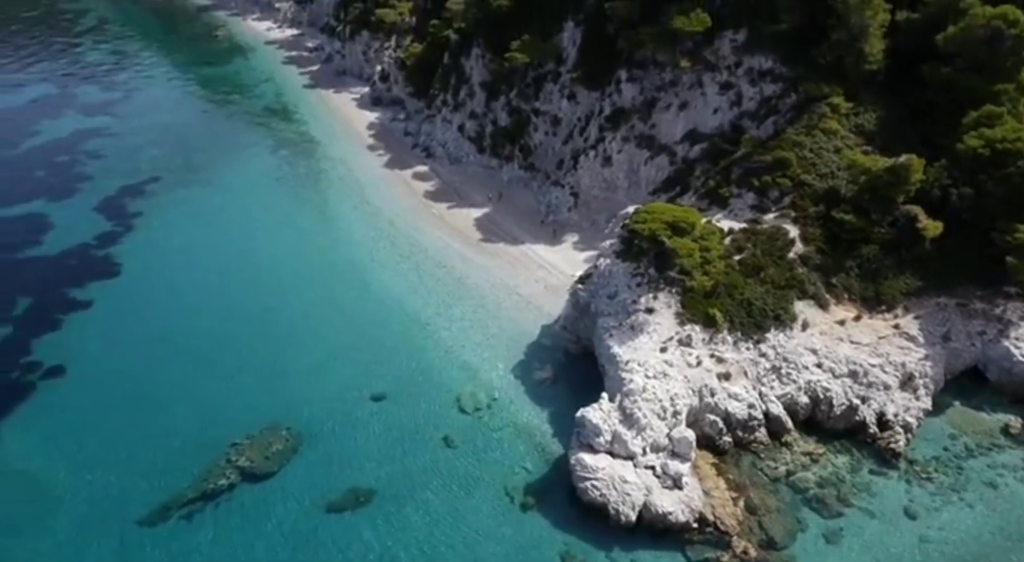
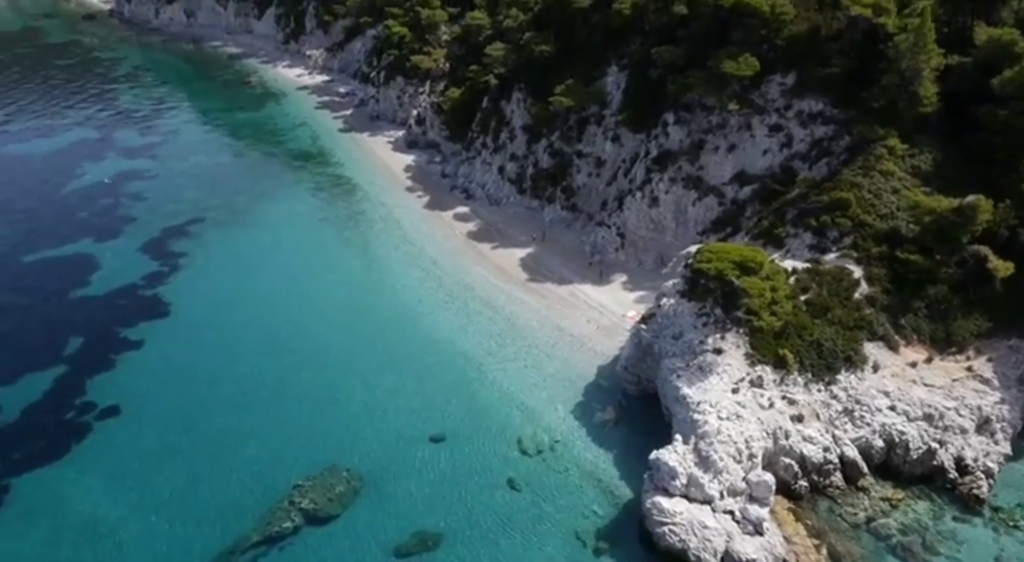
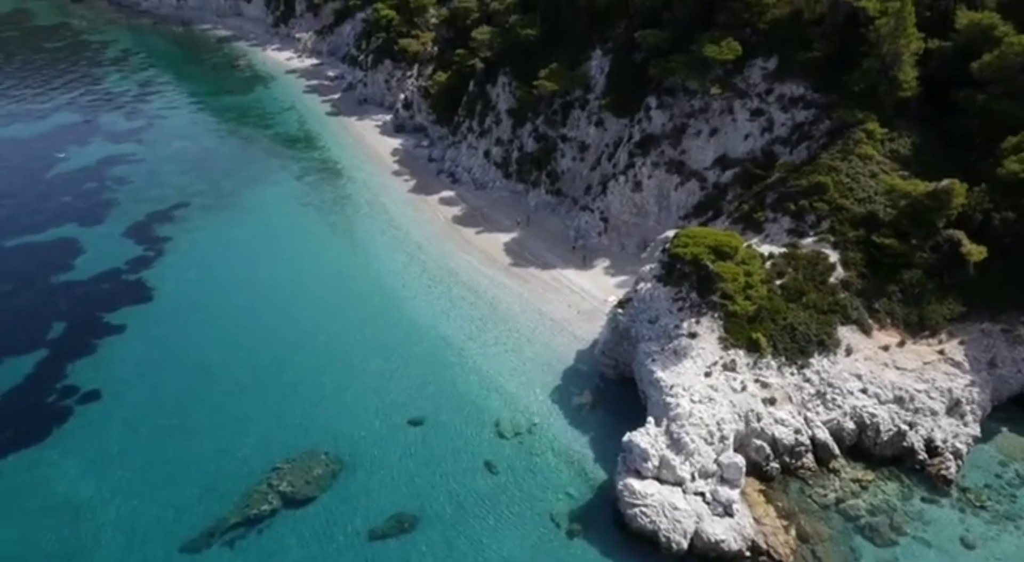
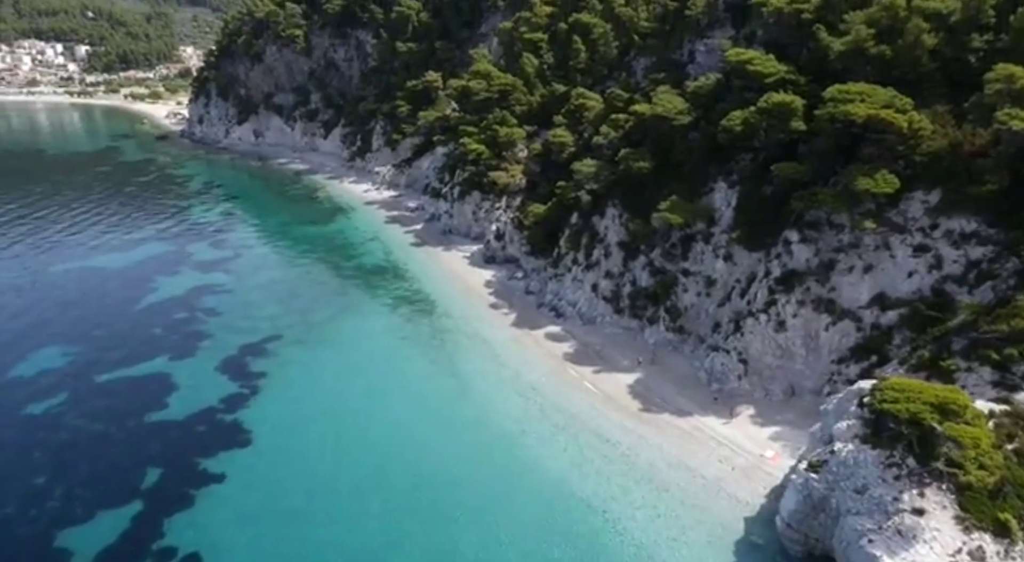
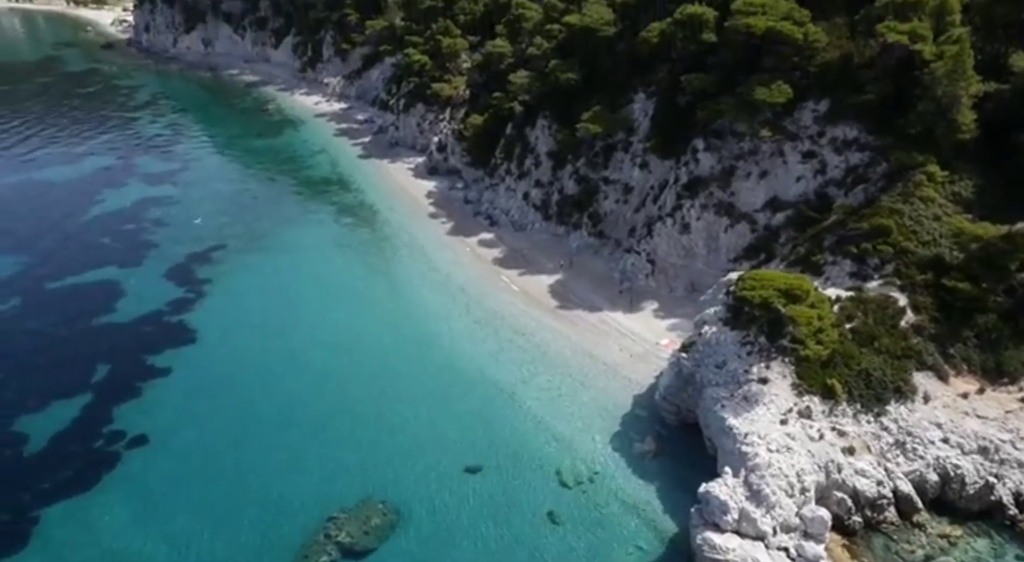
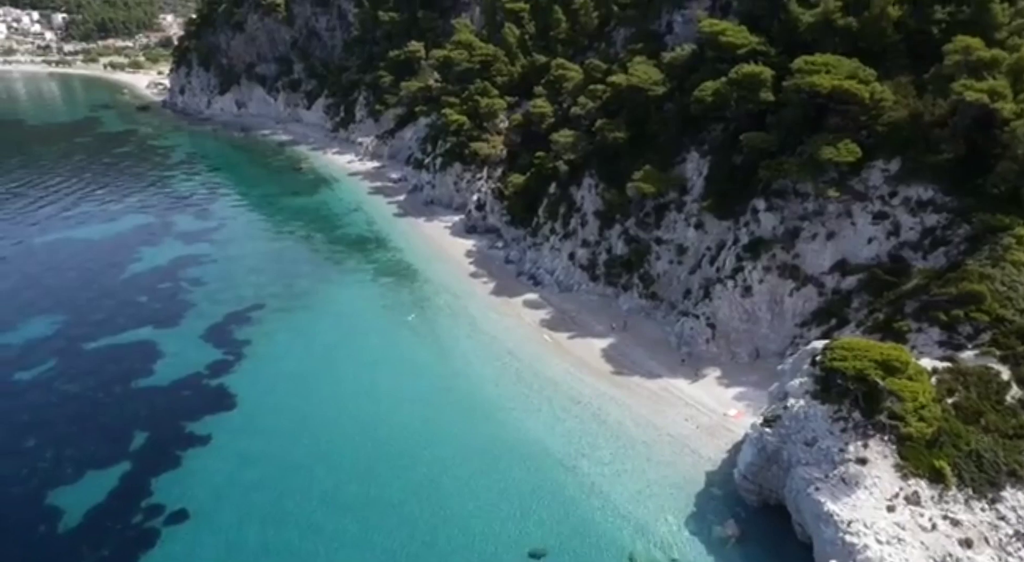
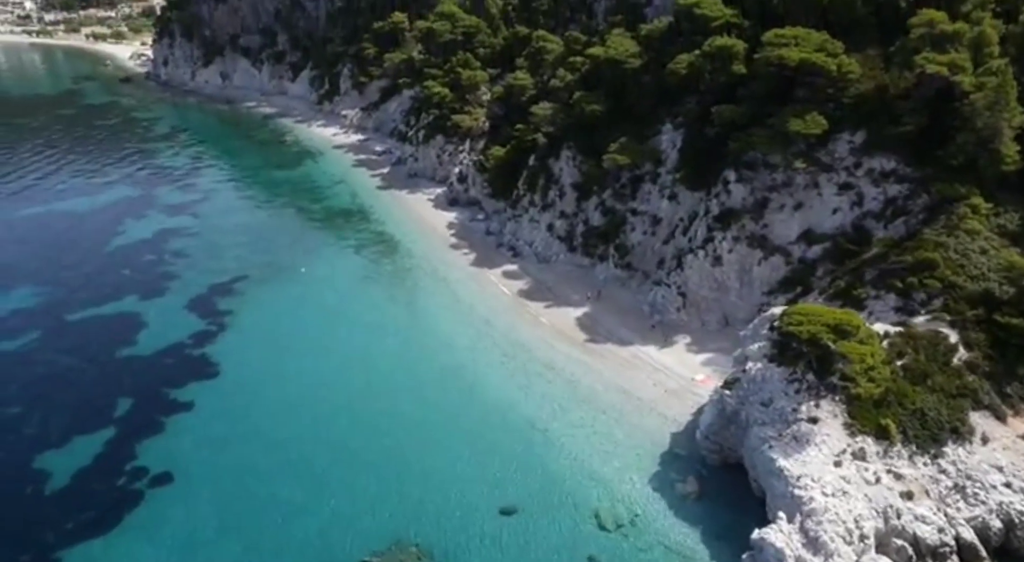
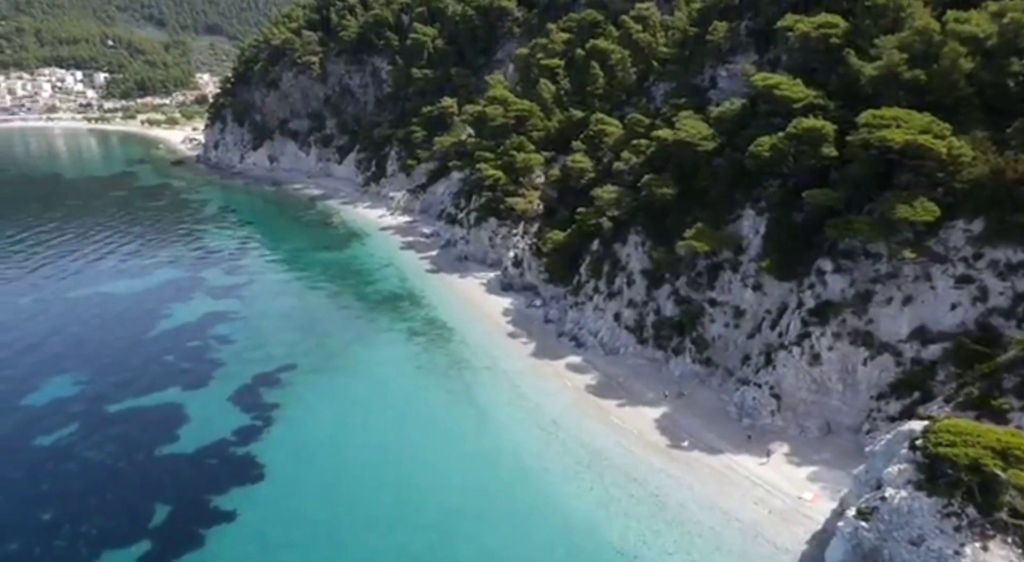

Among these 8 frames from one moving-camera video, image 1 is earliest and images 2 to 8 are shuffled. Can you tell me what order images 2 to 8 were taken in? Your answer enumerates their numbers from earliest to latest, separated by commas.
3, 2, 5, 7, 6, 4, 8
